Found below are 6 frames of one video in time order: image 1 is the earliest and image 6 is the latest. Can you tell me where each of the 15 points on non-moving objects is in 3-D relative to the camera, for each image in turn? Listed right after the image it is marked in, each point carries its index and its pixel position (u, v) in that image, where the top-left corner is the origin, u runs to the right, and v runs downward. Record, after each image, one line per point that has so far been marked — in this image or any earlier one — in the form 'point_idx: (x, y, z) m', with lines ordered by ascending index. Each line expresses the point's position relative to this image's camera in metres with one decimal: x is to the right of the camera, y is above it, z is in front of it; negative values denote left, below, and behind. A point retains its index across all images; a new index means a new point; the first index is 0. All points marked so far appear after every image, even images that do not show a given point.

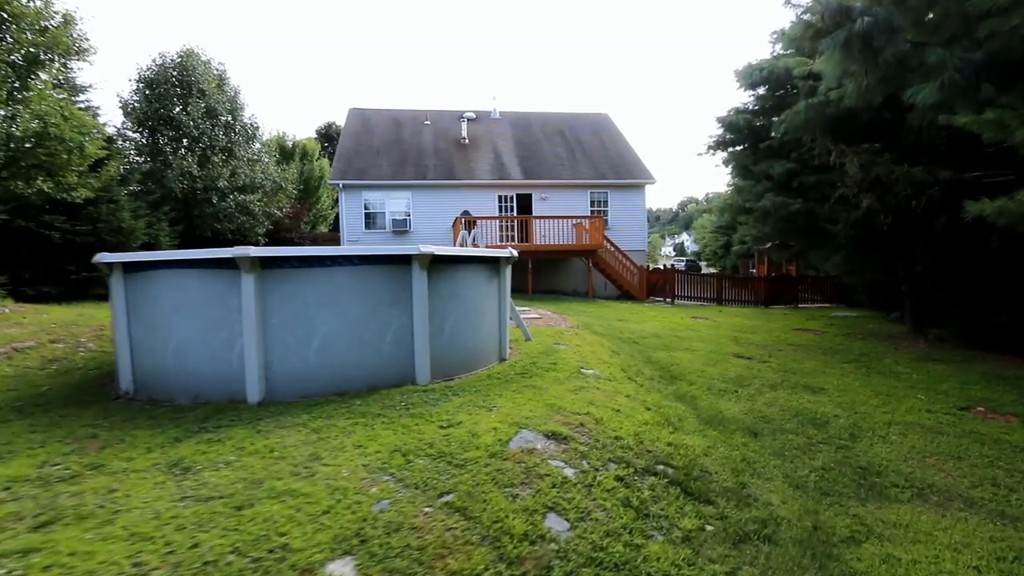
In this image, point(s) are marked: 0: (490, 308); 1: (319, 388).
0: (-0.3, -0.2, +5.8) m
1: (-1.8, -1.0, +4.5) m
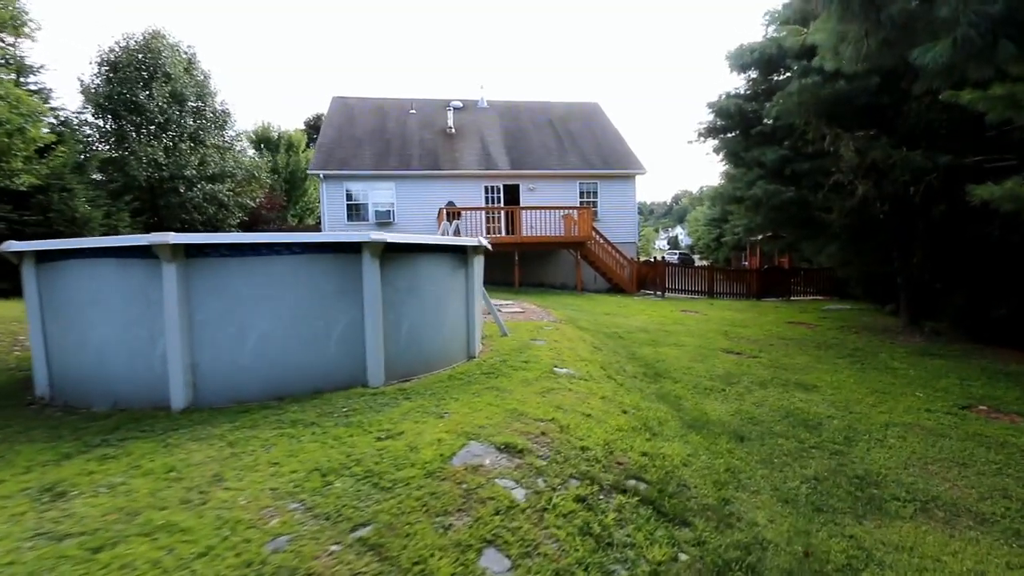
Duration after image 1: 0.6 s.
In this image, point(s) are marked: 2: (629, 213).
0: (-0.6, -0.2, +5.3) m
1: (-2.2, -0.9, +4.0) m
2: (+4.9, +3.1, +19.7) m
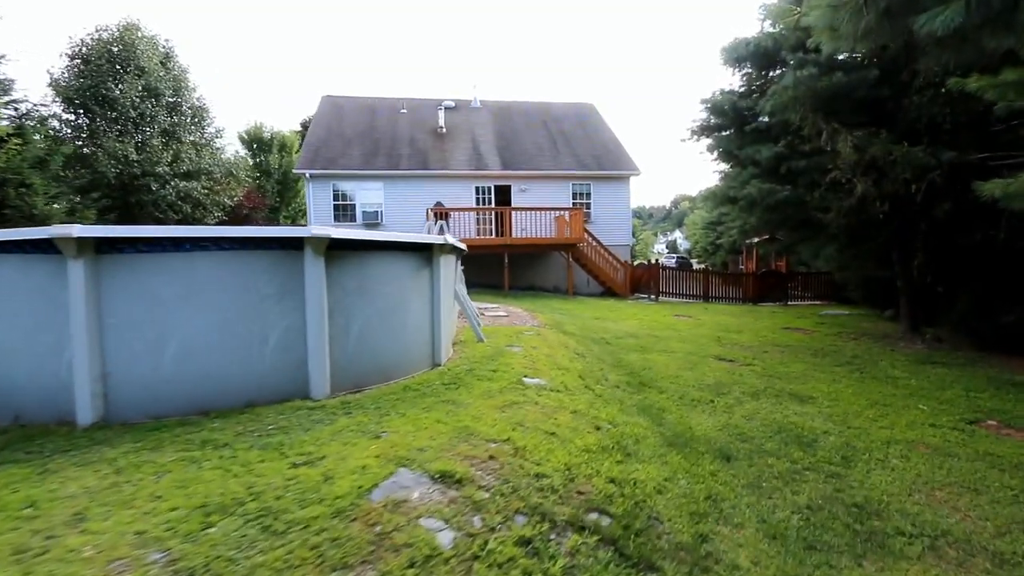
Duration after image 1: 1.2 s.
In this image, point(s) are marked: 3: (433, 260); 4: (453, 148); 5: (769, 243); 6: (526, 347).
0: (-1.0, -0.2, +4.9) m
1: (-2.5, -0.9, +3.6) m
2: (+4.5, +2.9, +19.3) m
3: (-0.8, +0.3, +5.1) m
4: (-2.3, +5.6, +18.9) m
5: (+7.4, +1.3, +13.8) m
6: (+0.2, -0.8, +6.5) m
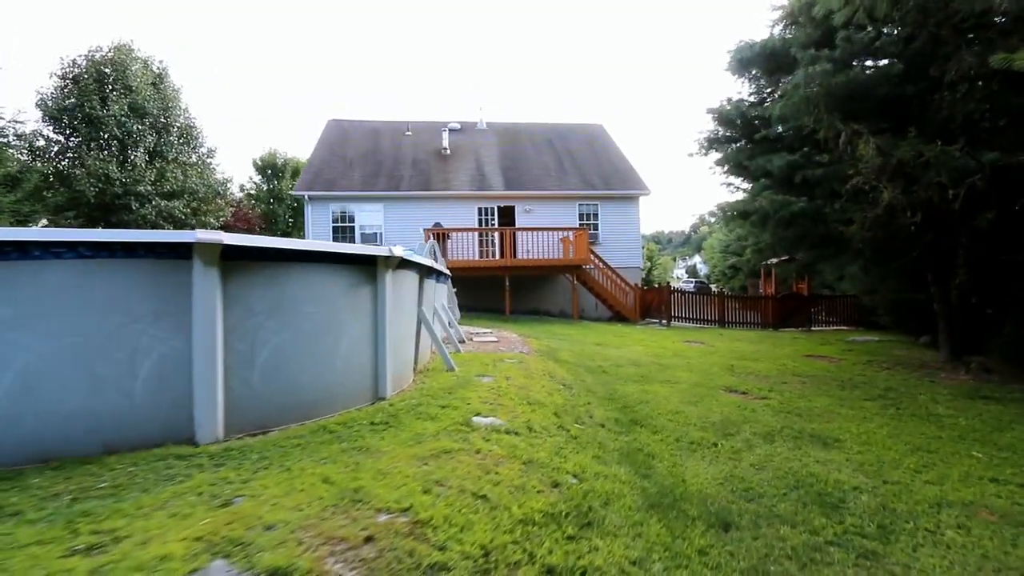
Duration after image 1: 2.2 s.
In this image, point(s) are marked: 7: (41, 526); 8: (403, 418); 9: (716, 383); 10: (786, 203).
0: (-1.4, -0.3, +4.1) m
1: (-3.0, -1.0, +2.8) m
2: (+4.7, +2.0, +18.5) m
3: (-1.2, +0.1, +4.4) m
4: (-2.2, +4.6, +18.5) m
5: (+7.4, +0.7, +12.7) m
6: (-0.1, -1.0, +5.6) m
7: (-2.0, -1.0, +2.0) m
8: (-0.9, -1.0, +3.8) m
9: (+3.2, -1.5, +7.6) m
10: (+4.9, +1.5, +8.5) m
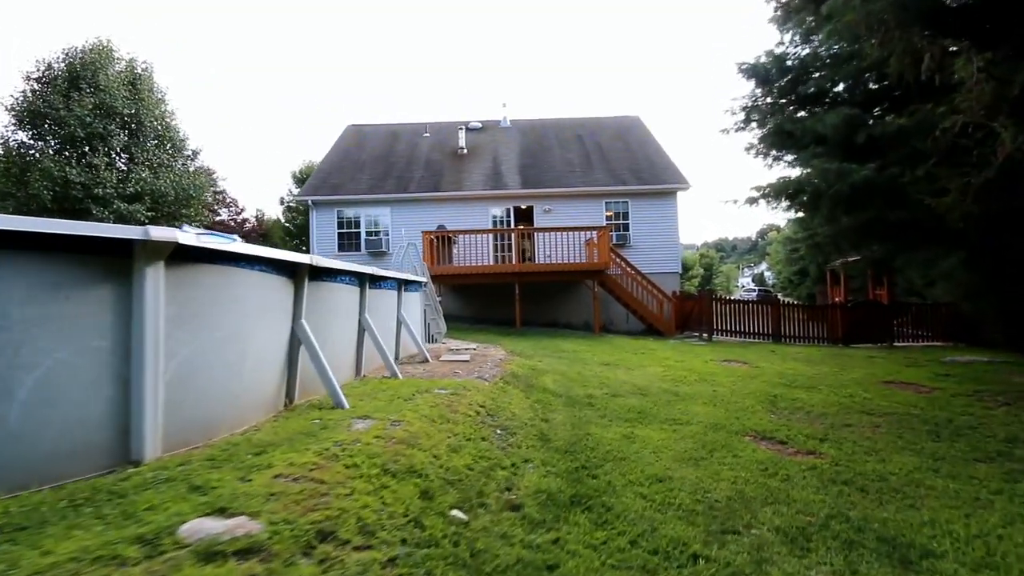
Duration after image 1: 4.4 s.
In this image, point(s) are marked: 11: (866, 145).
0: (-2.4, -0.3, +2.6) m
1: (-4.1, -1.0, +1.5) m
2: (+5.4, +1.7, +16.1) m
3: (-2.2, +0.1, +2.8) m
4: (-1.5, +4.3, +17.1) m
5: (+7.3, +0.5, +10.1) m
6: (-1.0, -1.1, +3.9) m
7: (-3.2, -1.0, +0.5) m
8: (-1.9, -1.0, +2.1) m
9: (+2.6, -1.6, +5.4) m
10: (+4.3, +1.5, +6.2) m
11: (+4.7, +1.8, +6.3) m
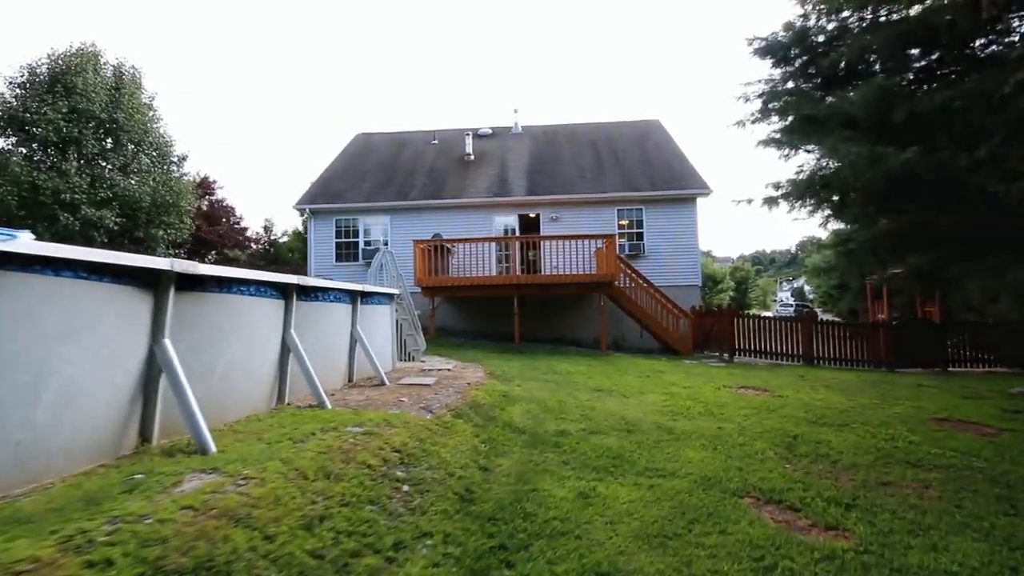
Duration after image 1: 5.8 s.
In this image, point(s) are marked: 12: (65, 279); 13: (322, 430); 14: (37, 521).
0: (-3.1, -0.4, +1.7) m
1: (-4.9, -1.0, +0.7) m
2: (+5.5, +1.3, +14.8) m
3: (-3.0, +0.1, +2.0) m
4: (-1.2, +3.9, +16.3) m
5: (+7.1, +0.2, +8.6) m
6: (-1.6, -1.2, +3.0) m
7: (-4.1, -0.9, -0.3) m
8: (-2.7, -1.0, +1.2) m
9: (+2.0, -1.7, +4.2) m
10: (+3.8, +1.3, +4.9) m
11: (+4.2, +1.7, +5.0) m
12: (-2.7, +0.1, +2.9) m
13: (-1.5, -1.2, +4.0) m
14: (-2.1, -1.1, +2.3) m
